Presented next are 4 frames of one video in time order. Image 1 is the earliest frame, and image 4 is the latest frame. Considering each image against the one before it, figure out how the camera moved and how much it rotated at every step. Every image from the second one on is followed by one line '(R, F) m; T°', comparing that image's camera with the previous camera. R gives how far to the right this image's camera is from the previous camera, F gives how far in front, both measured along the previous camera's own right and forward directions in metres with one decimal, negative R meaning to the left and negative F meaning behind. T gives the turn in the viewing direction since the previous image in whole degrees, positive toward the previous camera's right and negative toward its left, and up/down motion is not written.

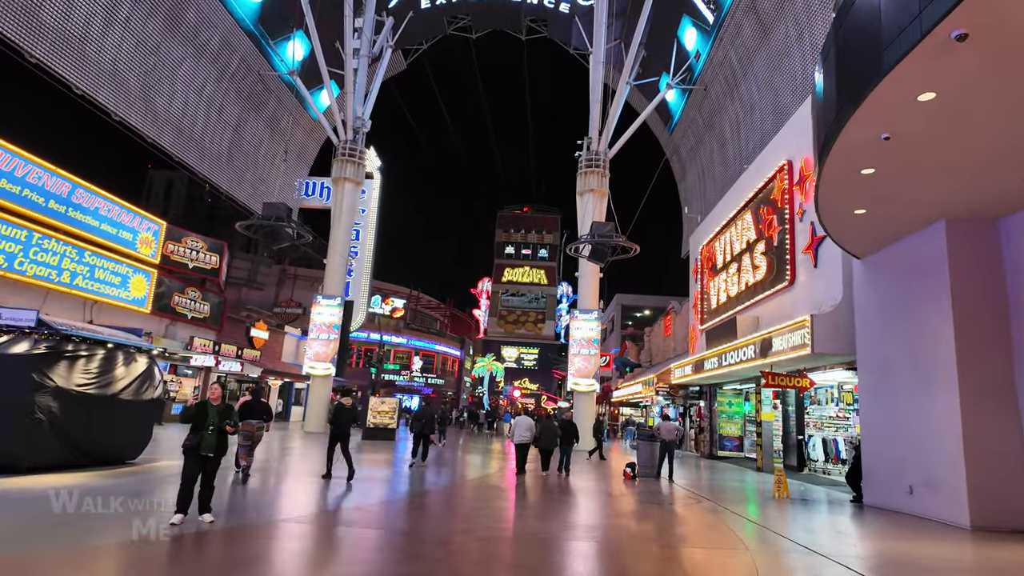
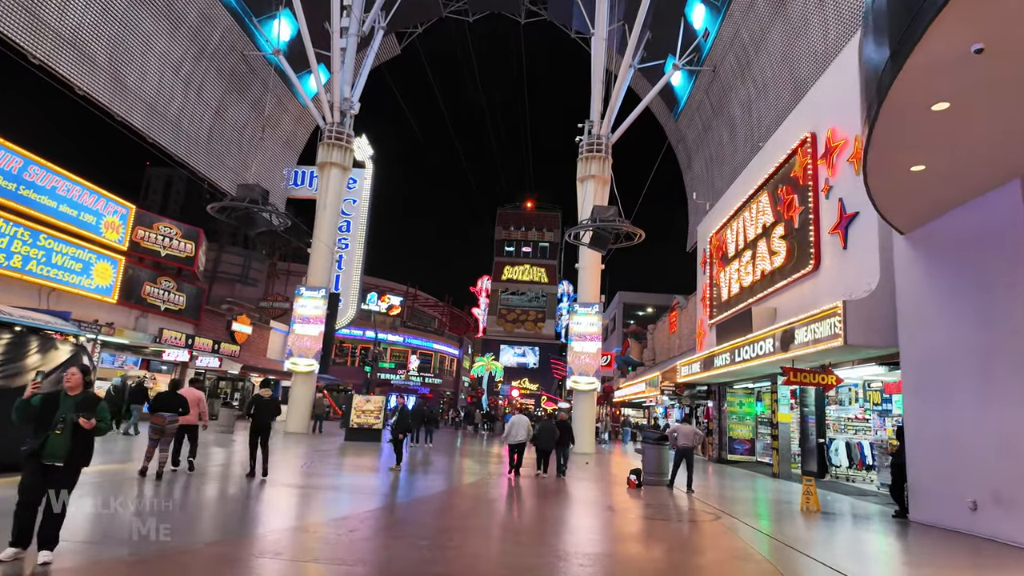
(+0.2, +1.4) m; 0°
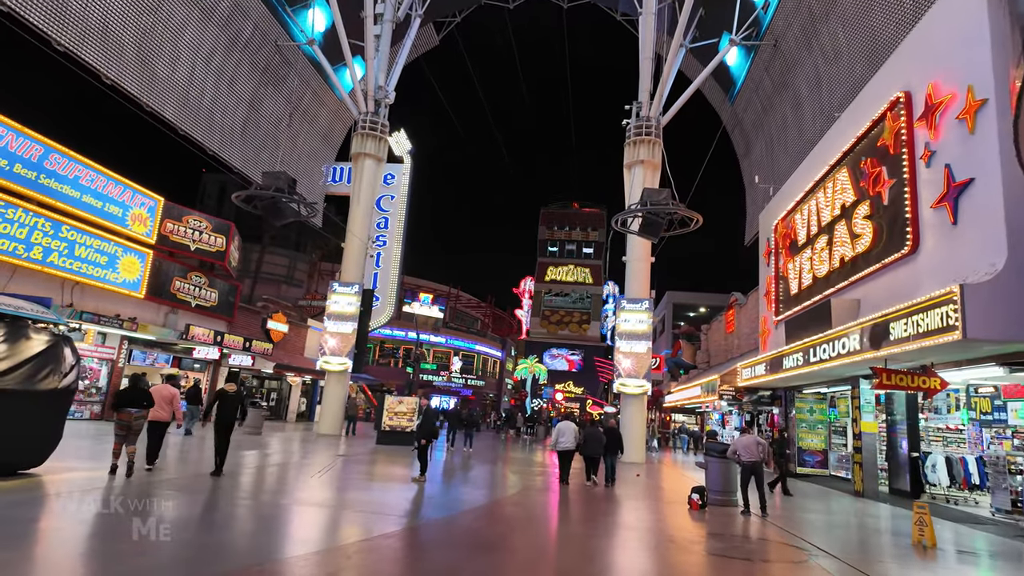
(+0.1, +1.4) m; -4°
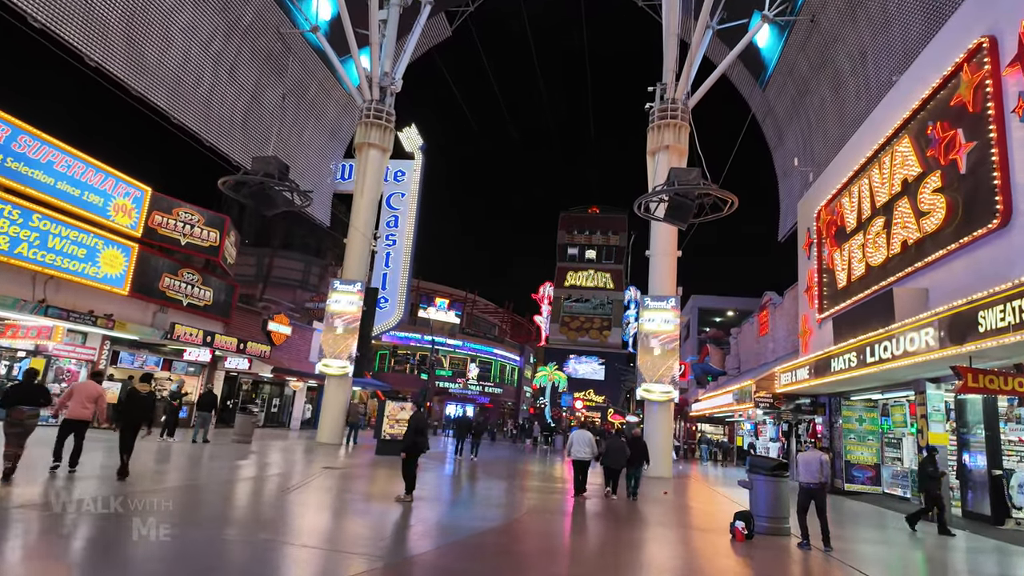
(+0.2, +1.5) m; -2°
